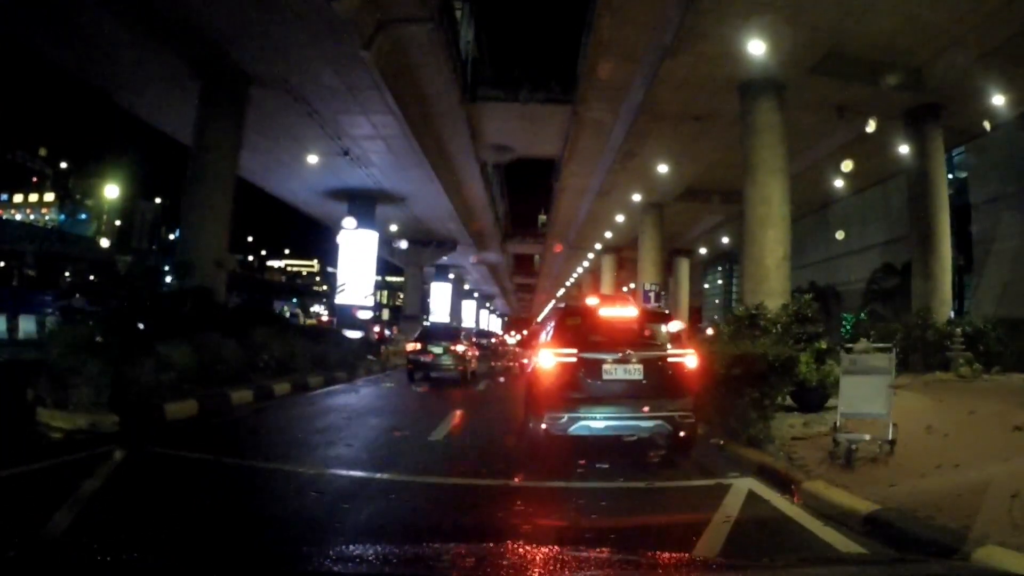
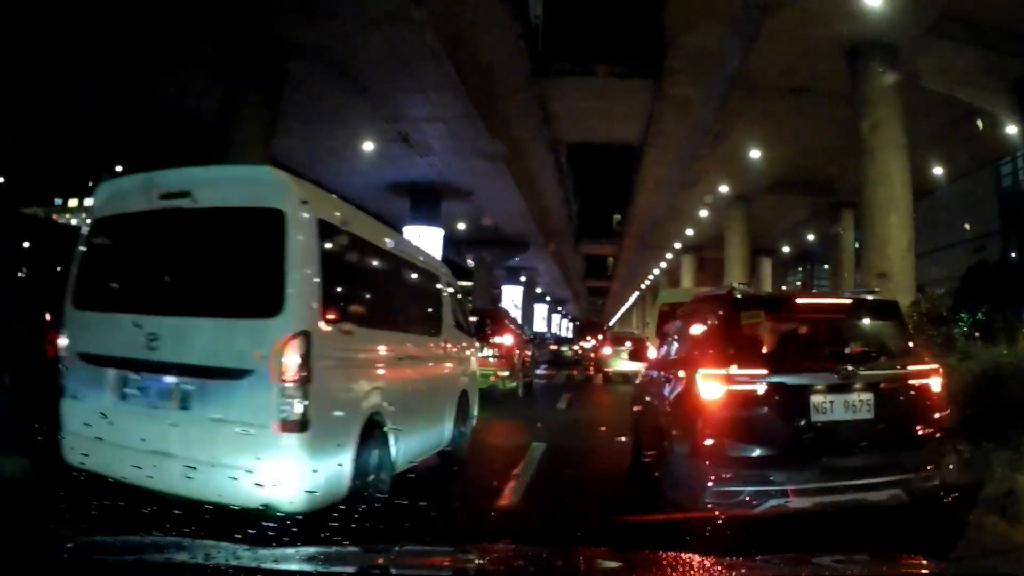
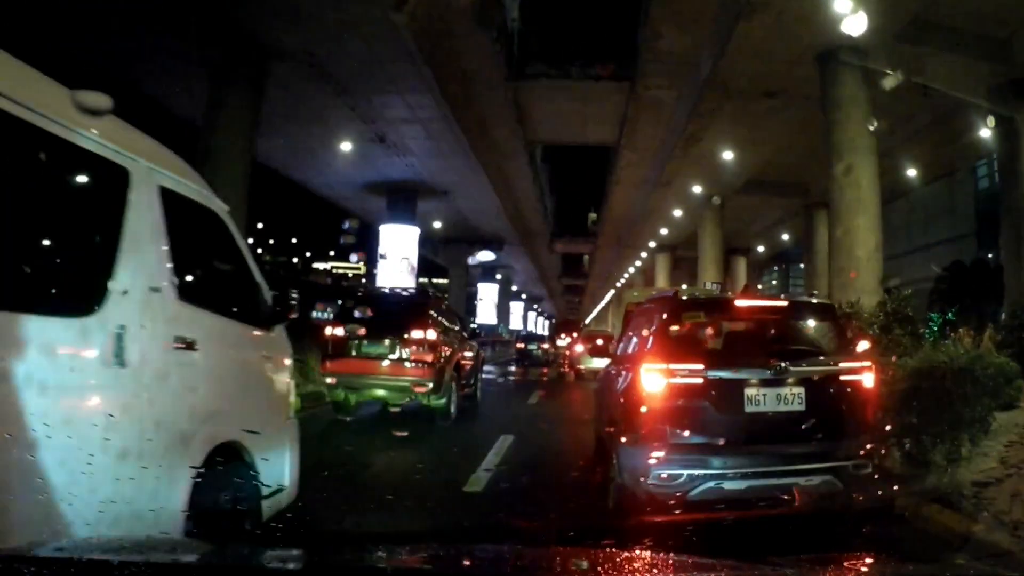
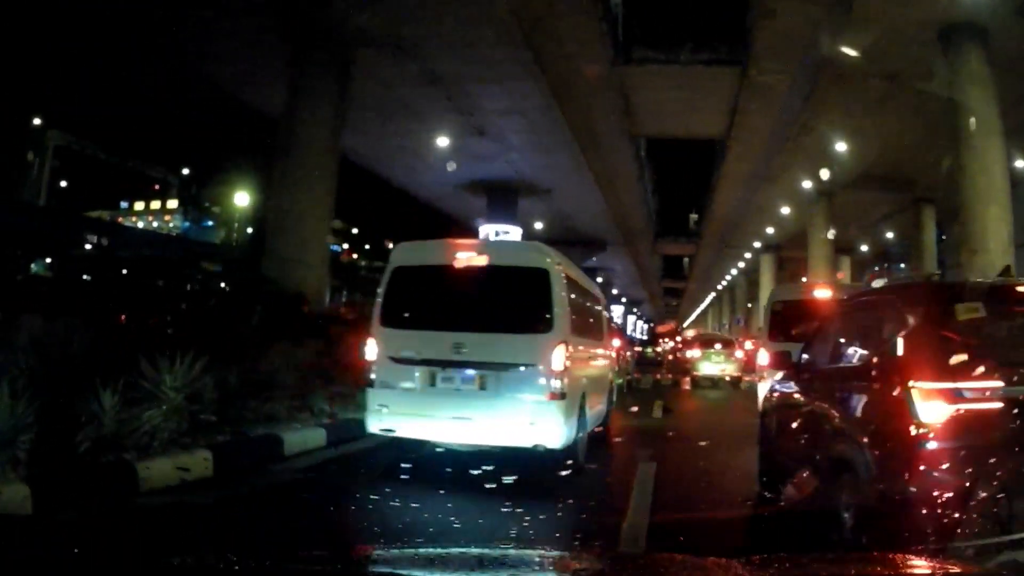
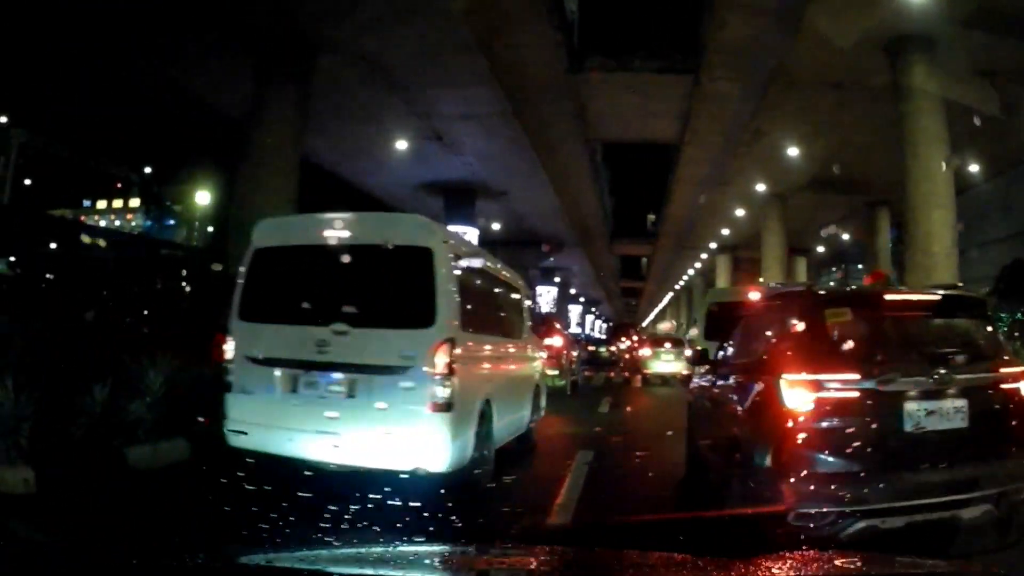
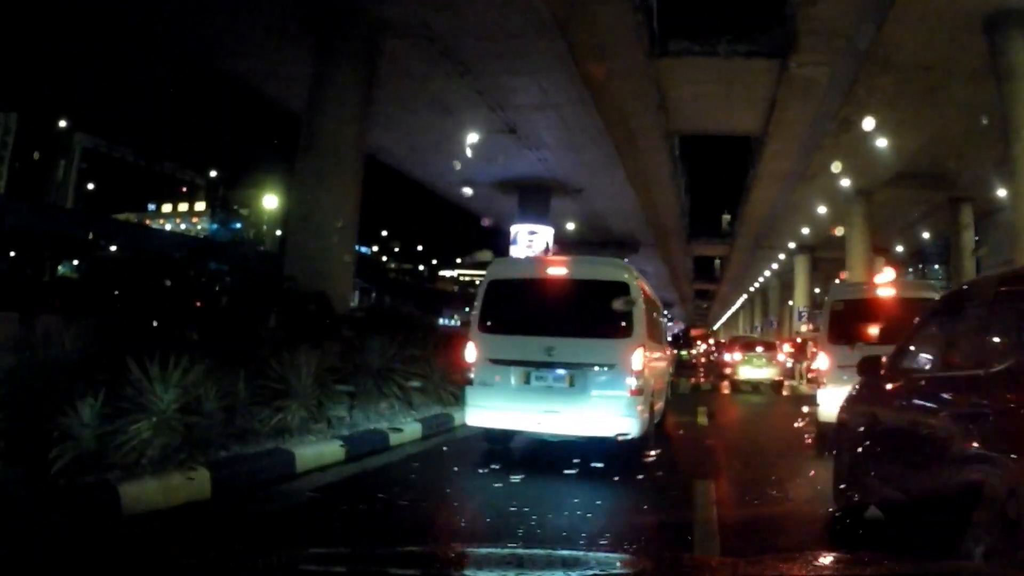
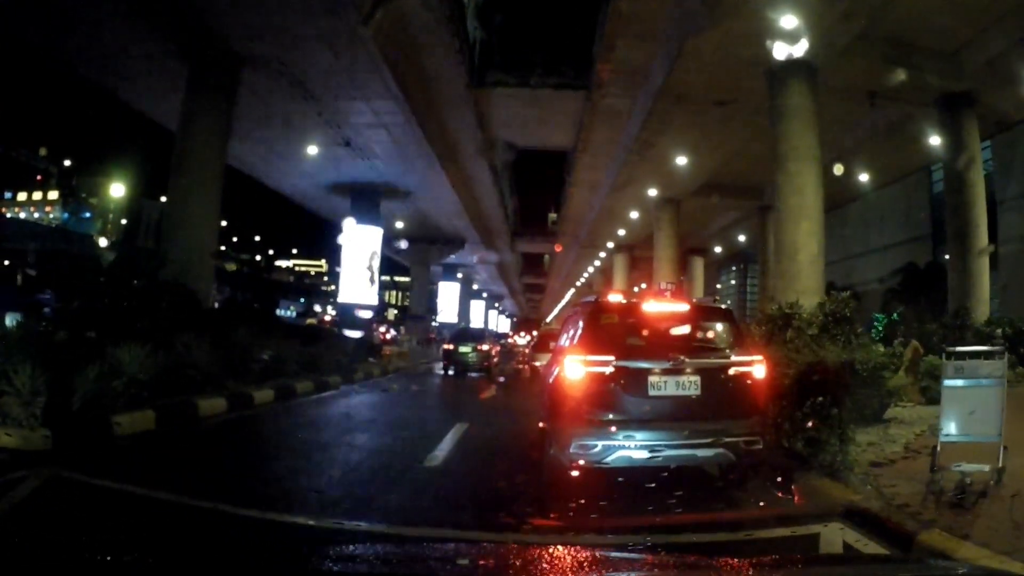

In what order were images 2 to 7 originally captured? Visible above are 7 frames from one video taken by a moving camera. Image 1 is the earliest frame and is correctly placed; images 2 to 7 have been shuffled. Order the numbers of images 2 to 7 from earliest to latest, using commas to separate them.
7, 3, 2, 5, 4, 6
